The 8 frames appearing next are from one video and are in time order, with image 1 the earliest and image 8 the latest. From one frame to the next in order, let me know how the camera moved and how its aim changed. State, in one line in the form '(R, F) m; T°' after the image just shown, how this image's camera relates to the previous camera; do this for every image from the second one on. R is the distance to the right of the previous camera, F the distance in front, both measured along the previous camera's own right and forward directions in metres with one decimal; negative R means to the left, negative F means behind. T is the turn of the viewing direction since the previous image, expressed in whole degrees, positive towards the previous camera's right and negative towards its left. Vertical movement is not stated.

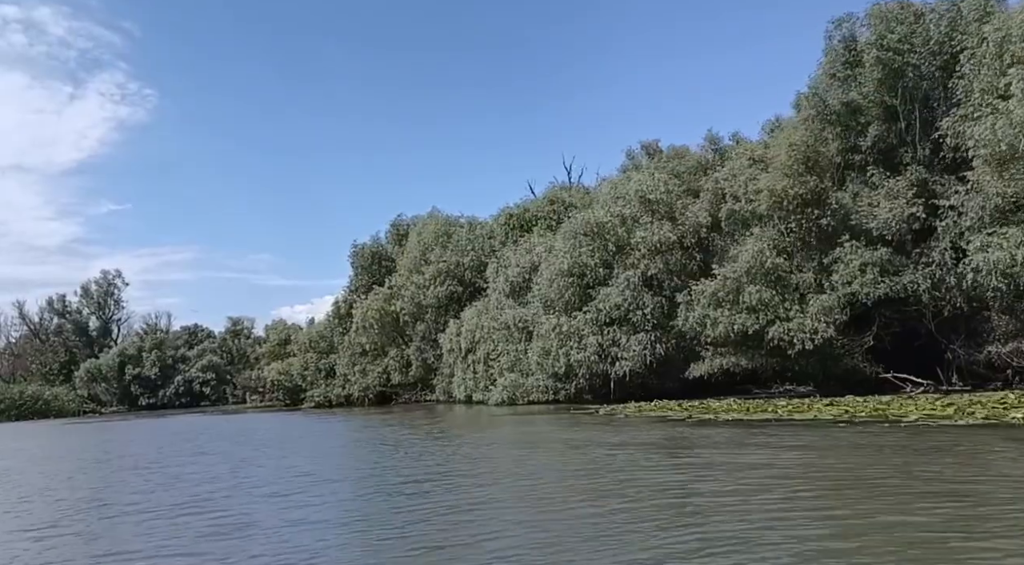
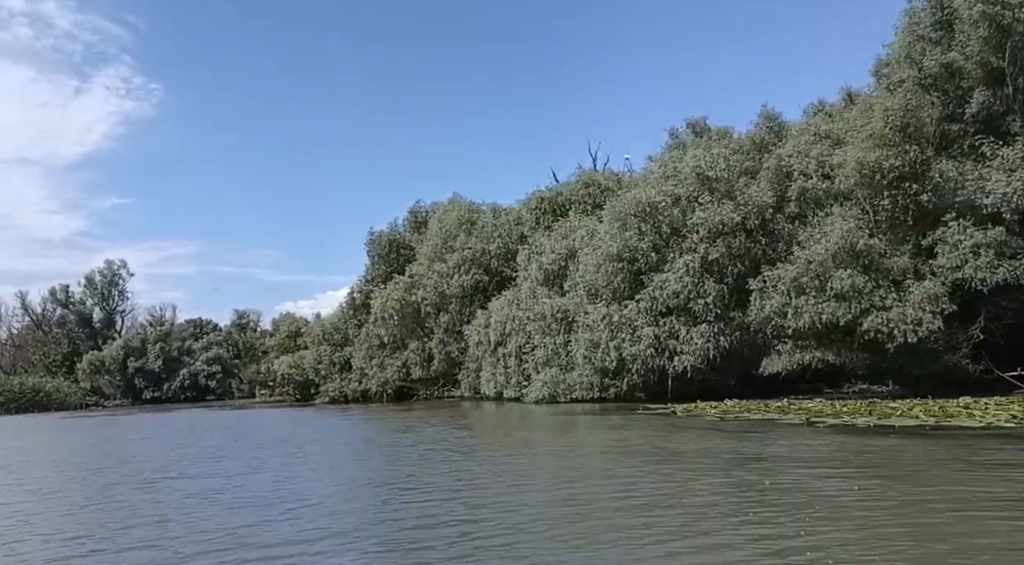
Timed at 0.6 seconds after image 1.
(-1.8, +4.0) m; 0°
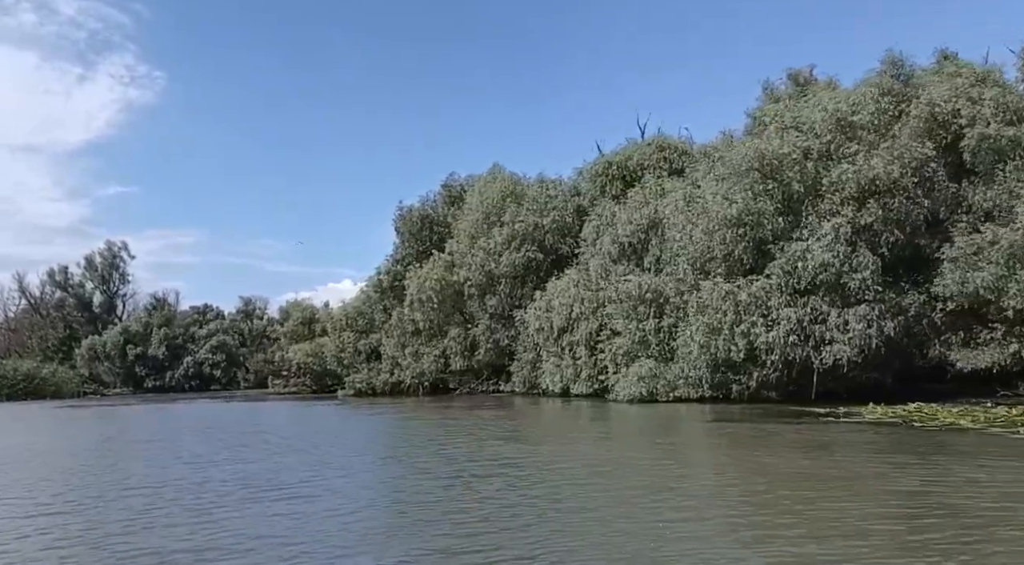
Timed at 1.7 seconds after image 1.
(-3.3, +7.5) m; 0°
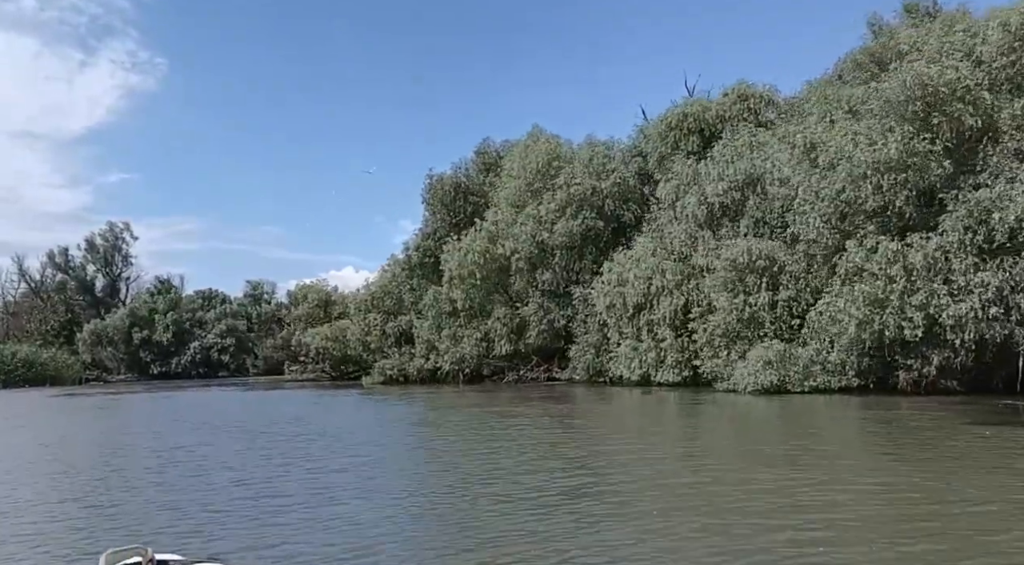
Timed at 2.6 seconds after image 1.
(-2.8, +6.3) m; 0°
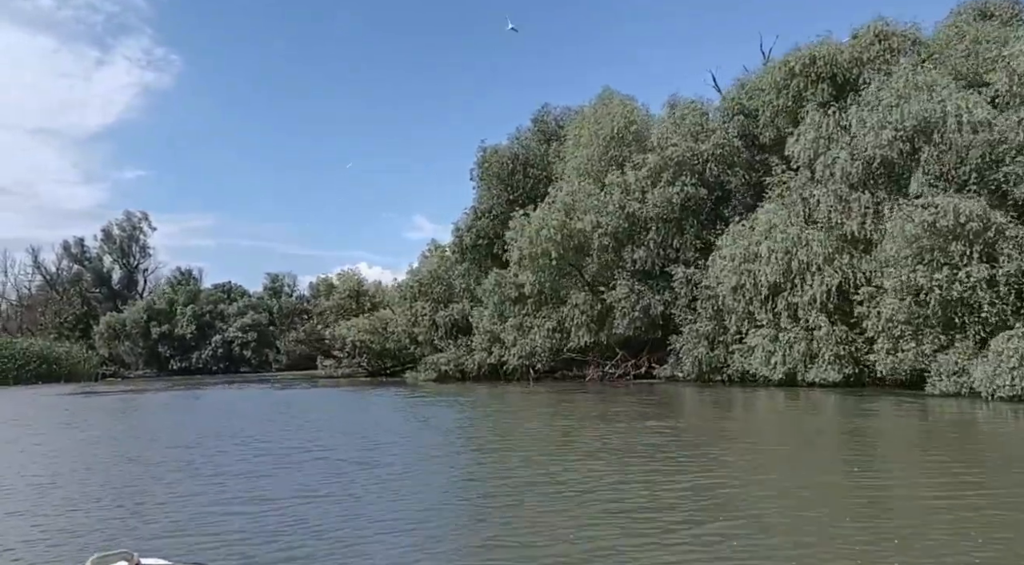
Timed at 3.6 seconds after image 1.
(-3.2, +7.0) m; -1°
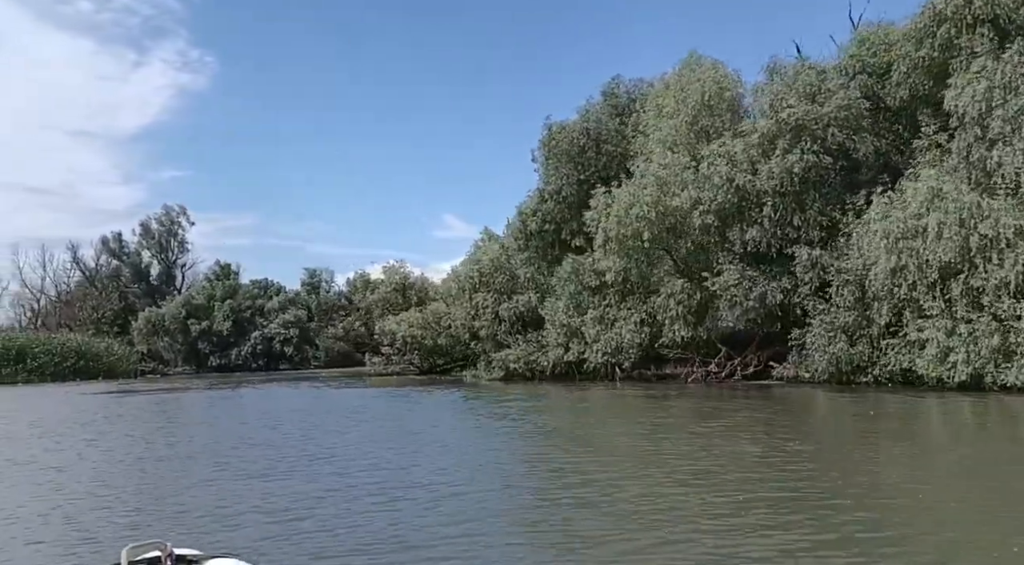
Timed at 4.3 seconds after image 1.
(-2.2, +5.1) m; -2°
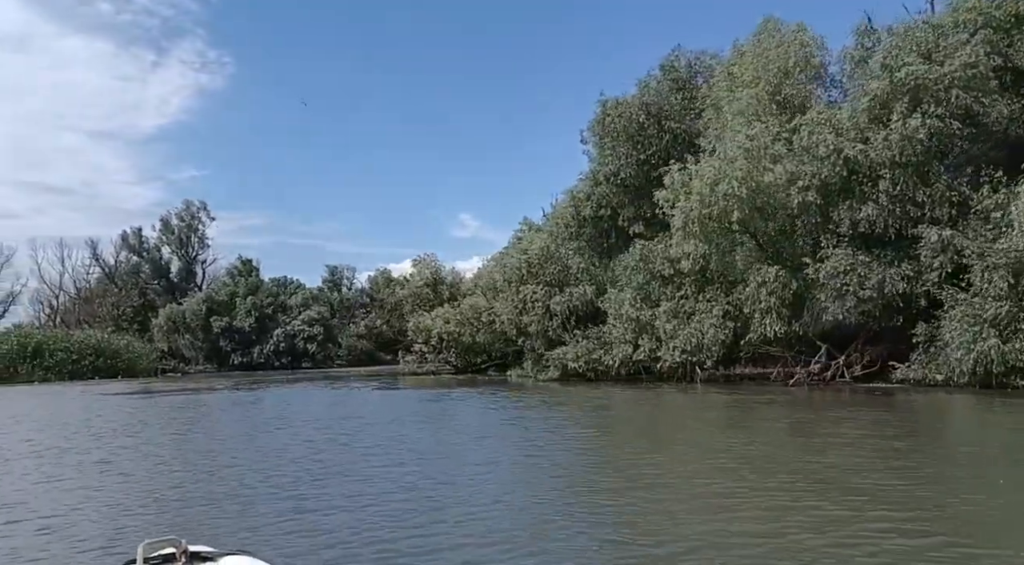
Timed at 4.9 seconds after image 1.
(-1.9, +4.4) m; -1°
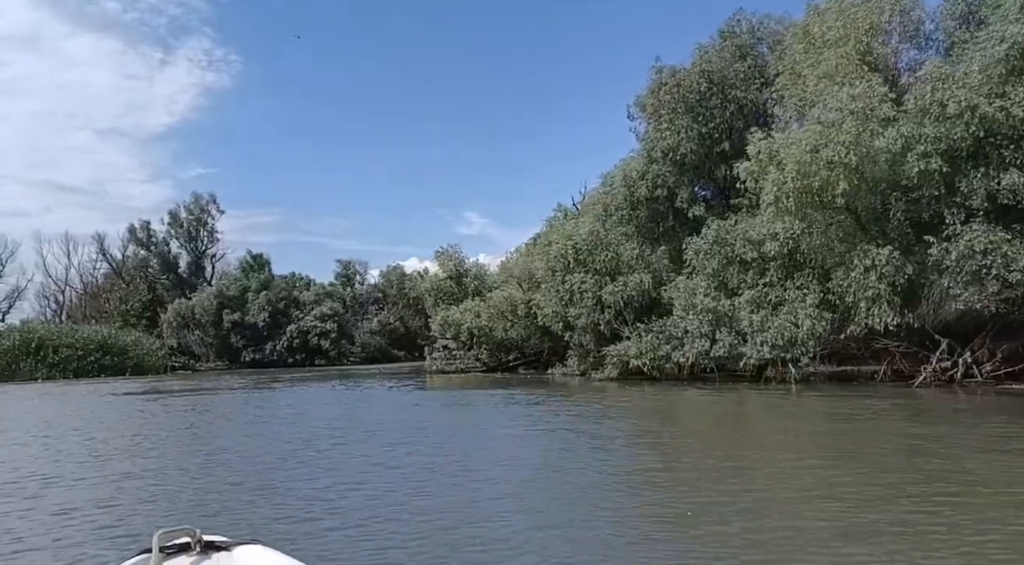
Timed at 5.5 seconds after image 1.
(-1.9, +4.4) m; 0°
